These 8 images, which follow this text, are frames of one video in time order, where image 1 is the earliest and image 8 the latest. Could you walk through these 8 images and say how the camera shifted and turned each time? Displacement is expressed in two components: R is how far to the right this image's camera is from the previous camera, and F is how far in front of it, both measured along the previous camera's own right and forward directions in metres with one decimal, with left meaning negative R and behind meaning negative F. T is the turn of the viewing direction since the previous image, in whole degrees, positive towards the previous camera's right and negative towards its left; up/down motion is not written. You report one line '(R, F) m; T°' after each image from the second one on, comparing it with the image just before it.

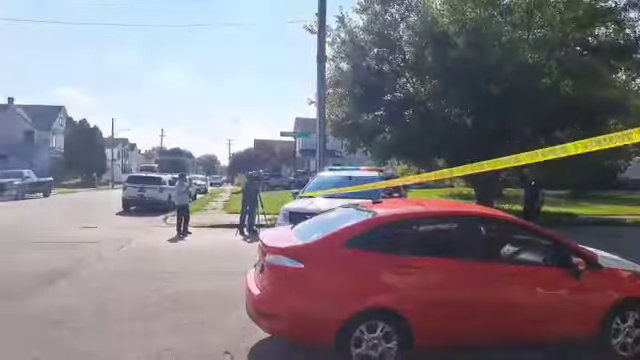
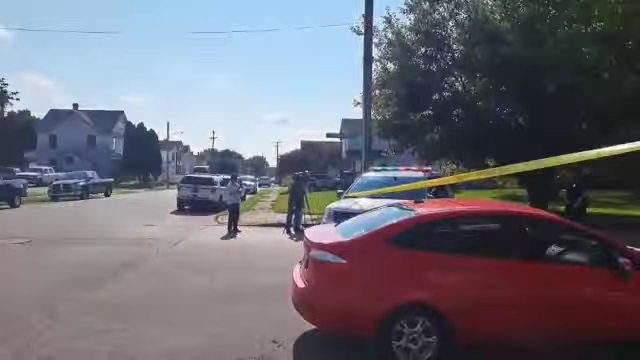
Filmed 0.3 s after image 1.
(+0.1, -0.2) m; -6°
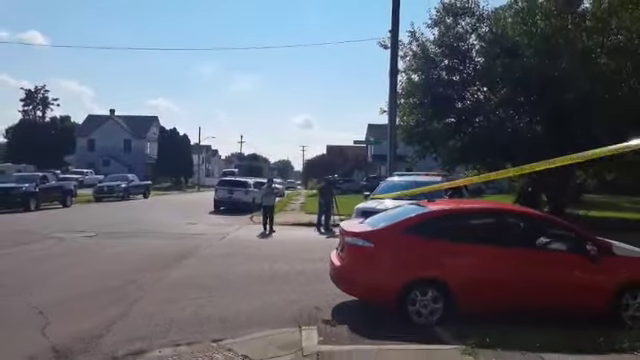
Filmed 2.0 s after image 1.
(-0.2, -1.9) m; -3°
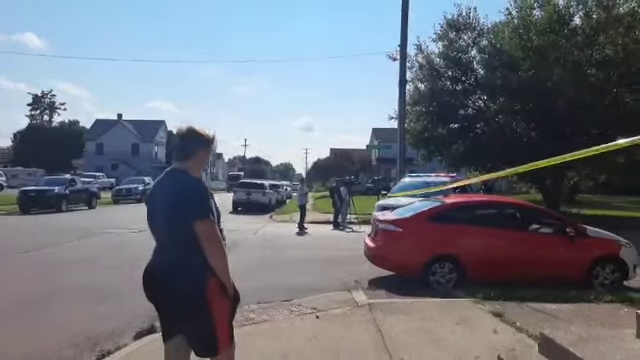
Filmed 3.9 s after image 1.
(-0.9, -2.3) m; 0°
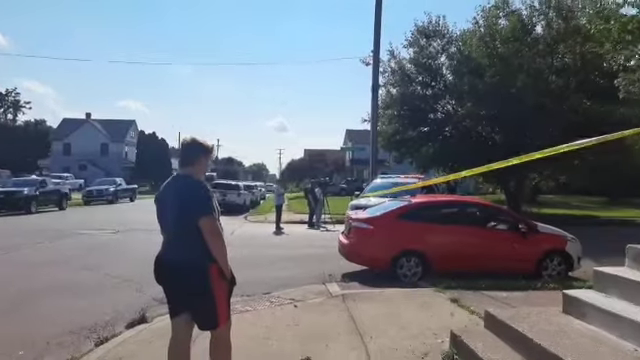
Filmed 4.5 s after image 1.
(-0.1, -0.8) m; +3°
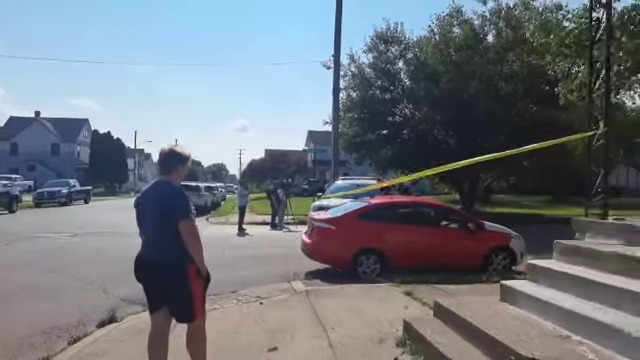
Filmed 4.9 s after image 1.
(-0.1, -0.5) m; +5°
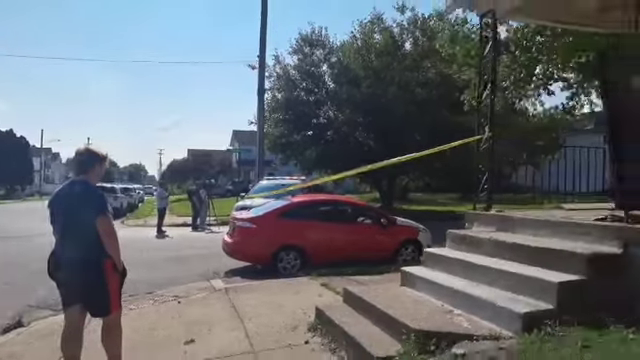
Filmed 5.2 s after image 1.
(+0.1, -0.4) m; +10°
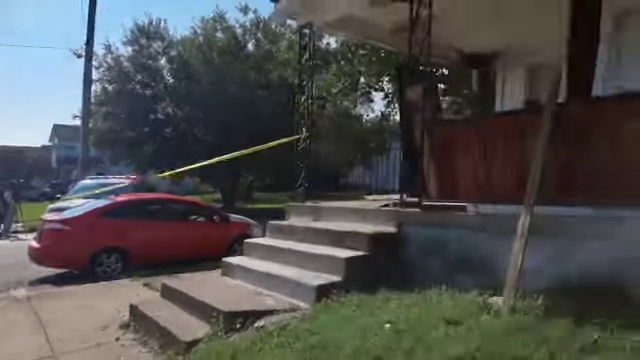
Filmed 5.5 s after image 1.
(+0.4, -0.4) m; +20°
